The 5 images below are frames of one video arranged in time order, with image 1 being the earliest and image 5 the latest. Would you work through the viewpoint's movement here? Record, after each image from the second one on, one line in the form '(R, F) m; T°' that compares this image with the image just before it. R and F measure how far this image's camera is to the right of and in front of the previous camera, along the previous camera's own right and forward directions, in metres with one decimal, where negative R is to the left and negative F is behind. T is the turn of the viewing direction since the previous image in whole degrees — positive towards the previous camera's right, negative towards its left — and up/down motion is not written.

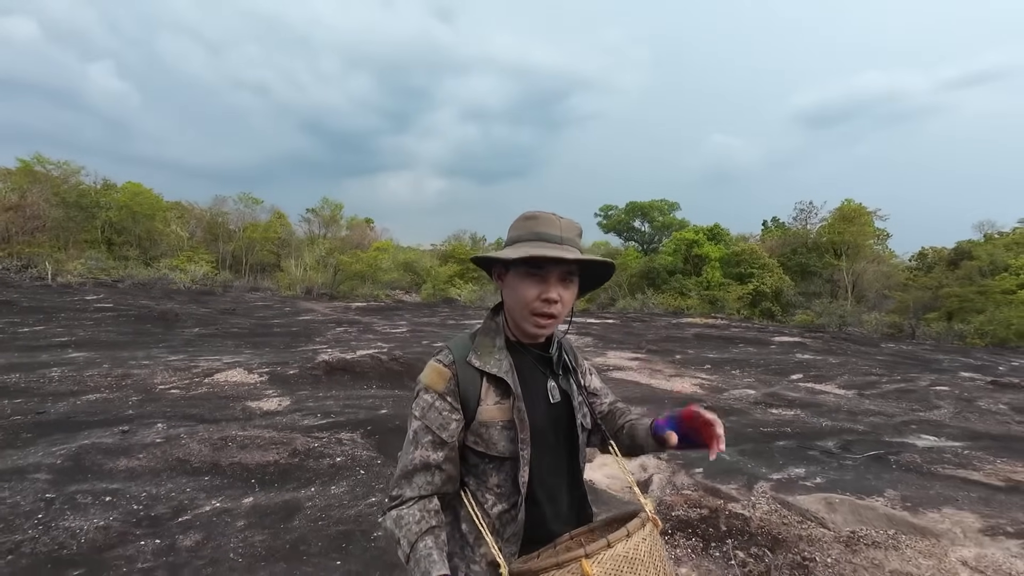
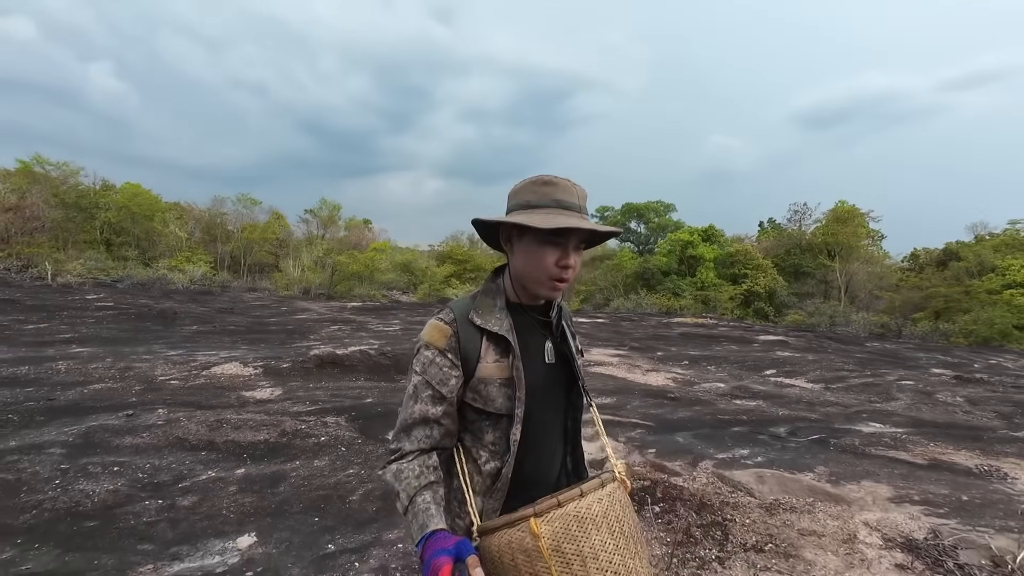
(+0.3, -0.4) m; 0°
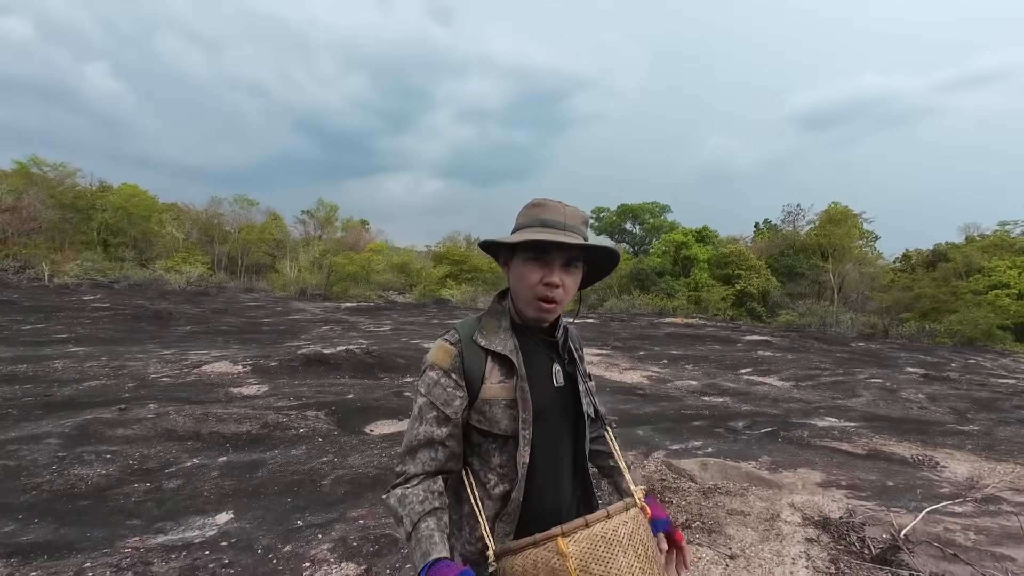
(+0.3, -0.3) m; 0°
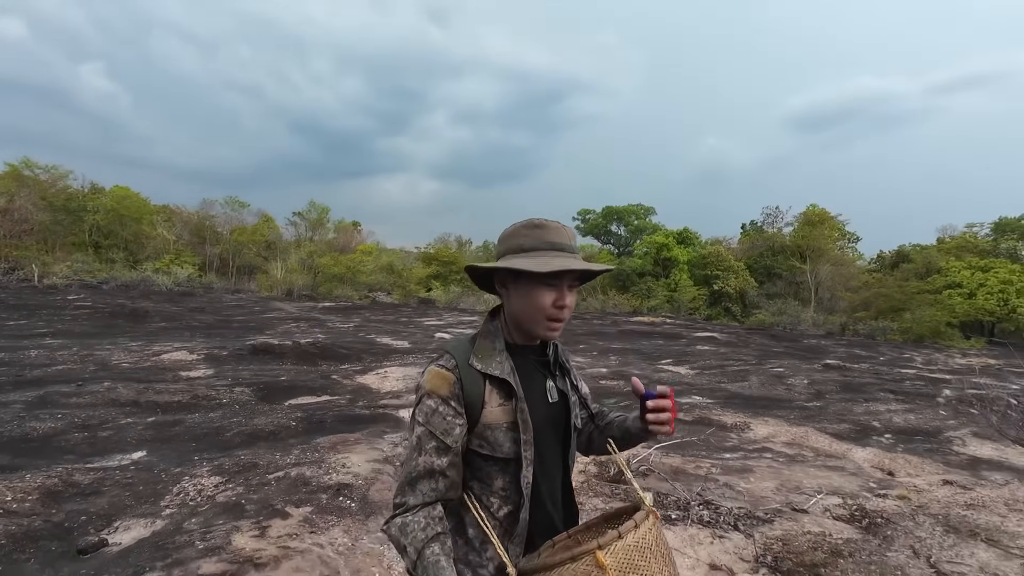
(+1.3, -1.0) m; 0°
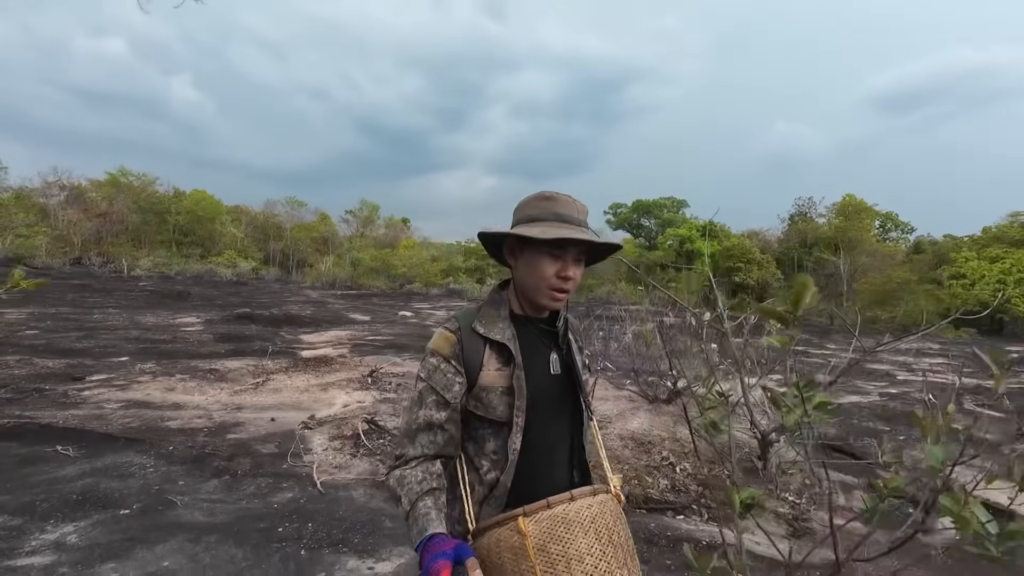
(+3.4, -2.4) m; -7°
